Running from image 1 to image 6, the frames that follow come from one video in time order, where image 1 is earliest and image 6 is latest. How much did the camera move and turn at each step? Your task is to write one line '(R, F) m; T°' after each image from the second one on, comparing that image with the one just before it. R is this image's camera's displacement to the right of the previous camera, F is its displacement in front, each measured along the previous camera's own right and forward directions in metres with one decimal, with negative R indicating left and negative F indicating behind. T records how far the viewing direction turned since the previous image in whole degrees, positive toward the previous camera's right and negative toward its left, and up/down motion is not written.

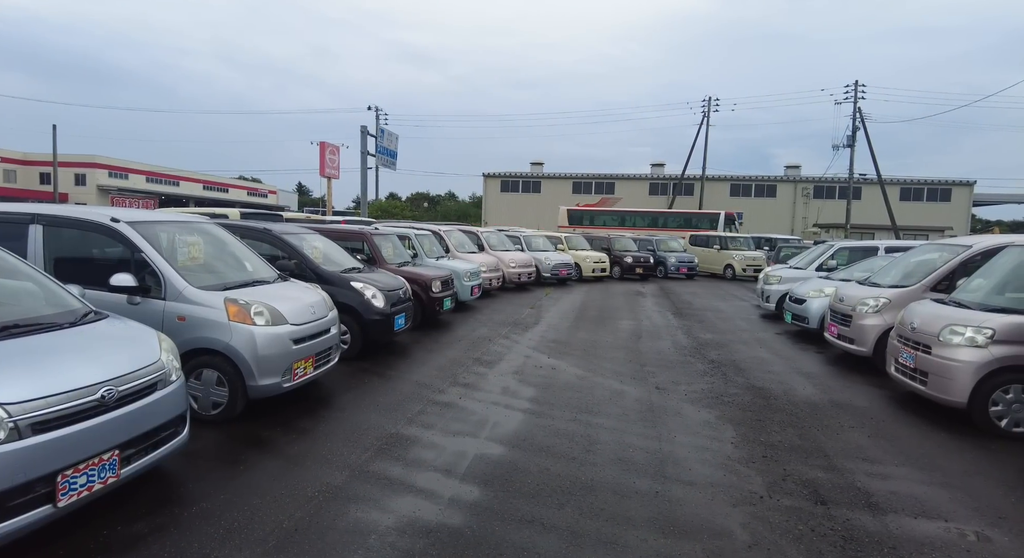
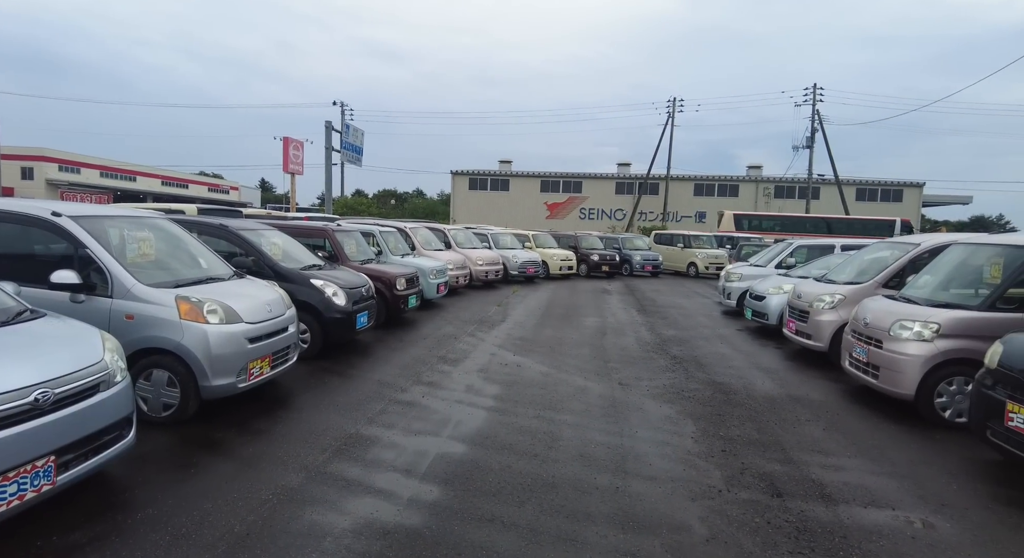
(+0.1, +0.1) m; +3°
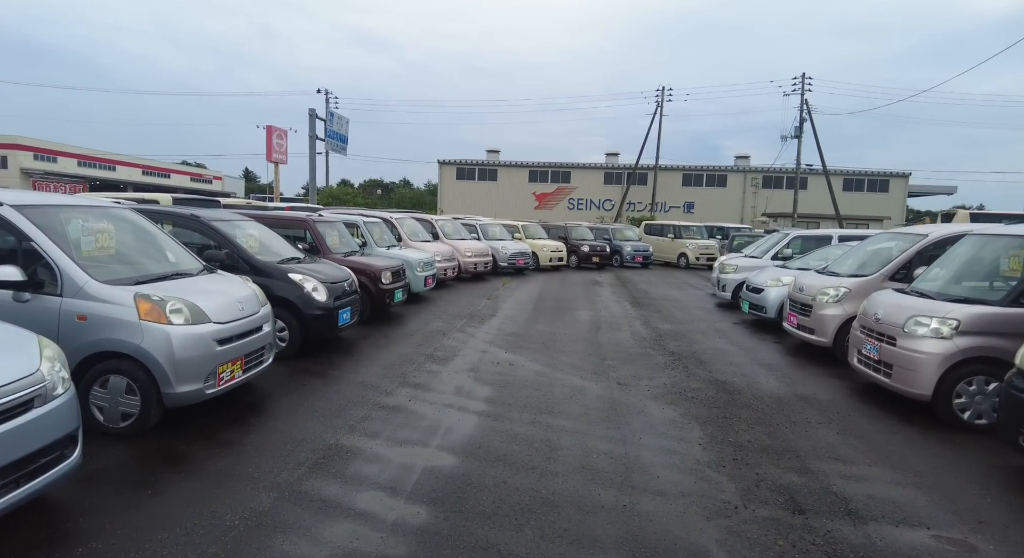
(0.0, +0.3) m; +1°
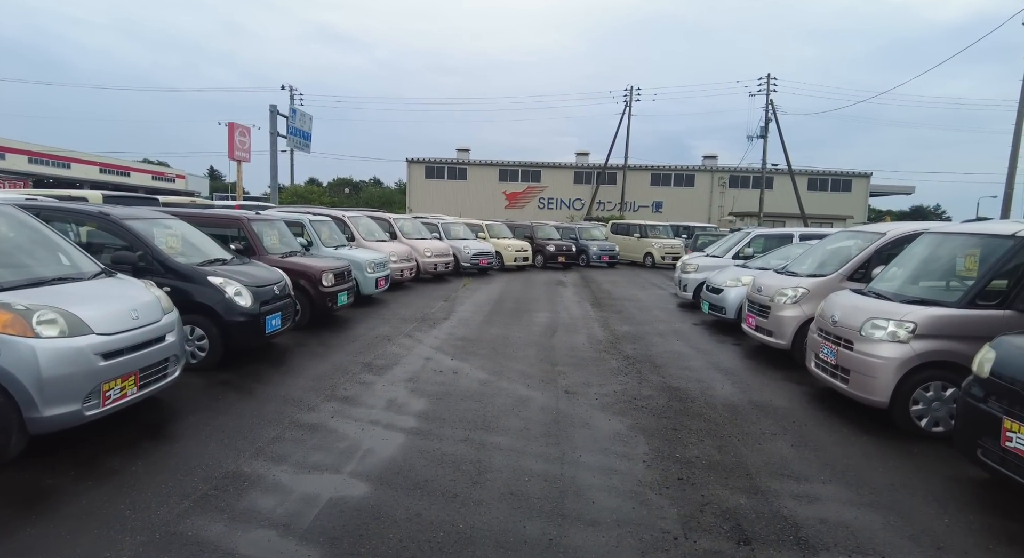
(+0.3, +0.4) m; +3°
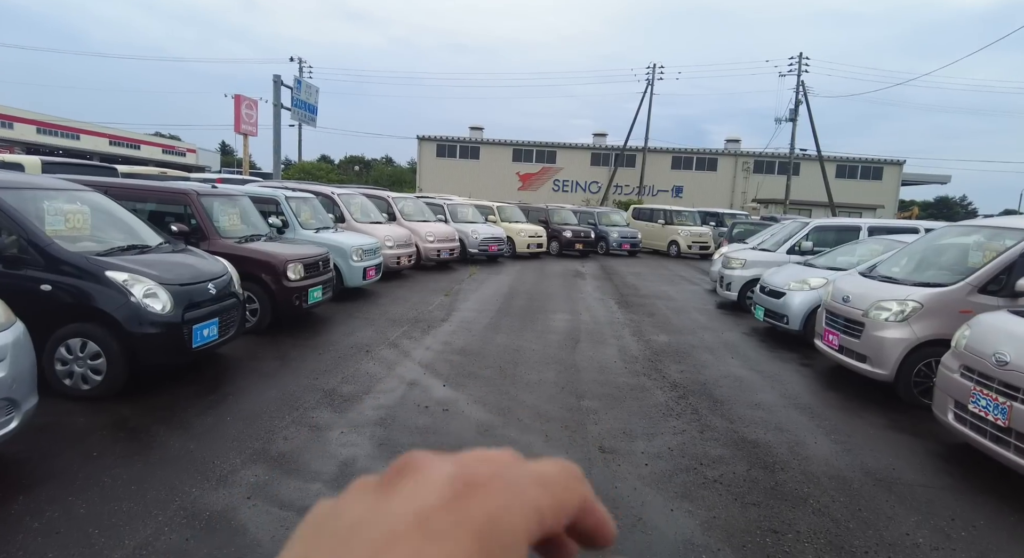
(0.0, +1.5) m; -1°
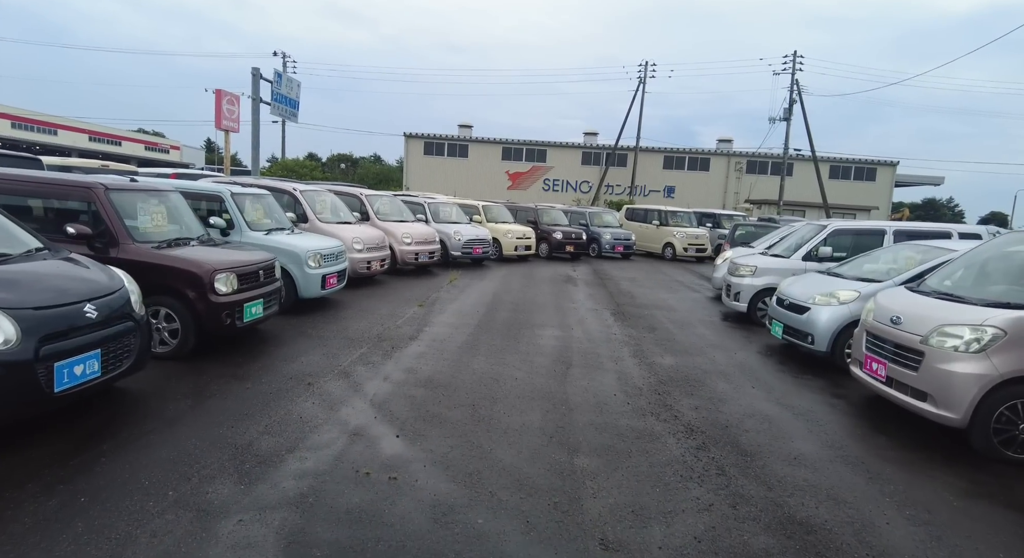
(+0.1, +1.0) m; +1°
